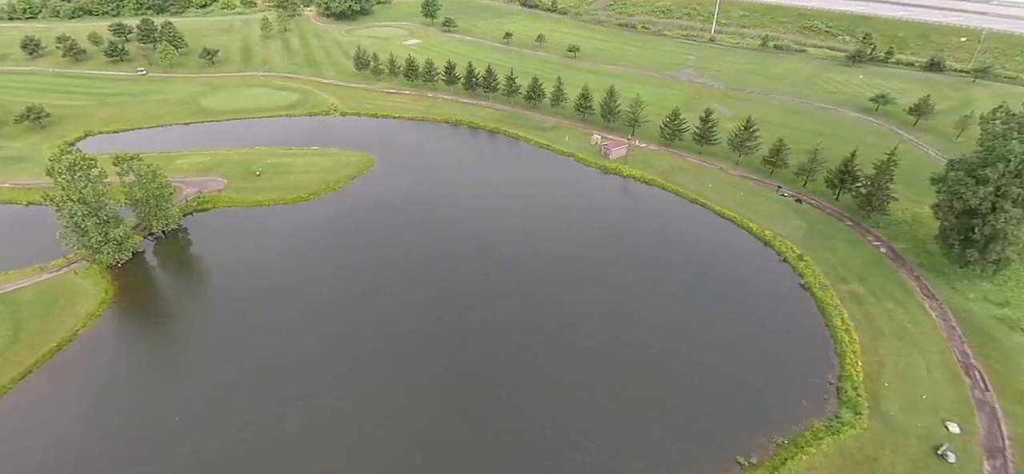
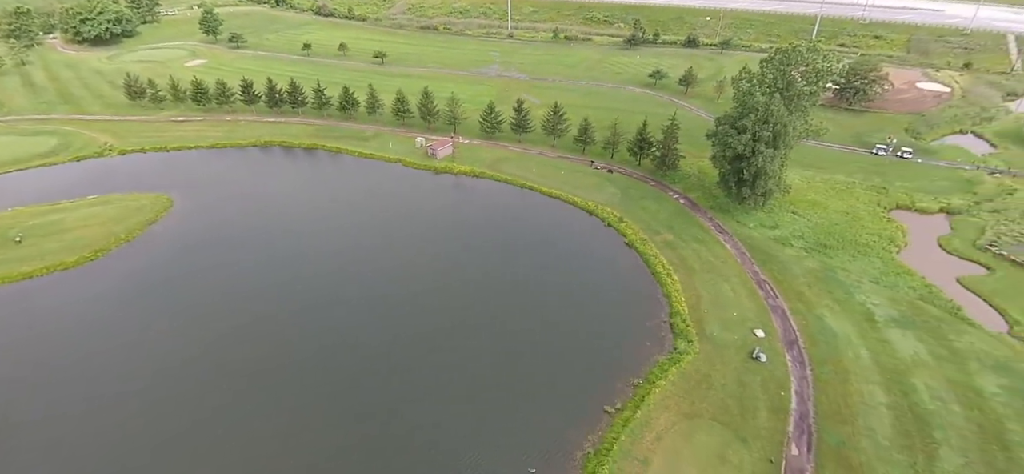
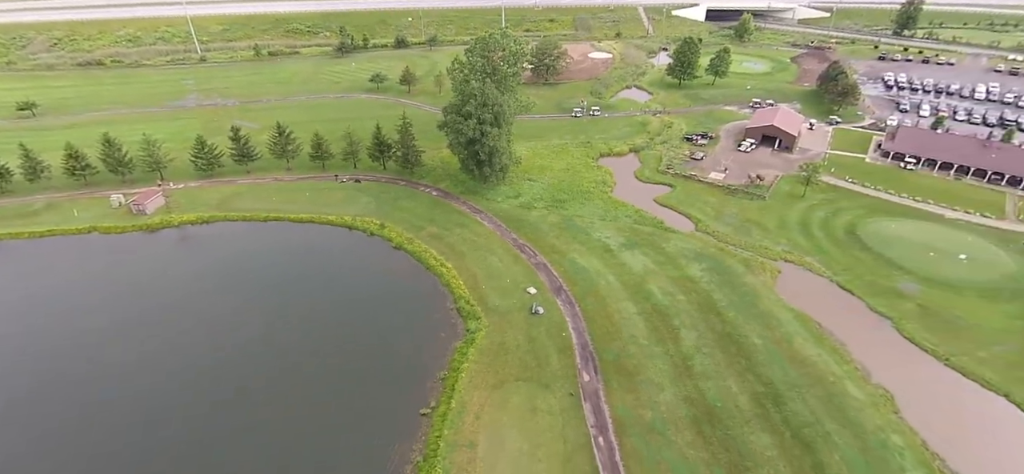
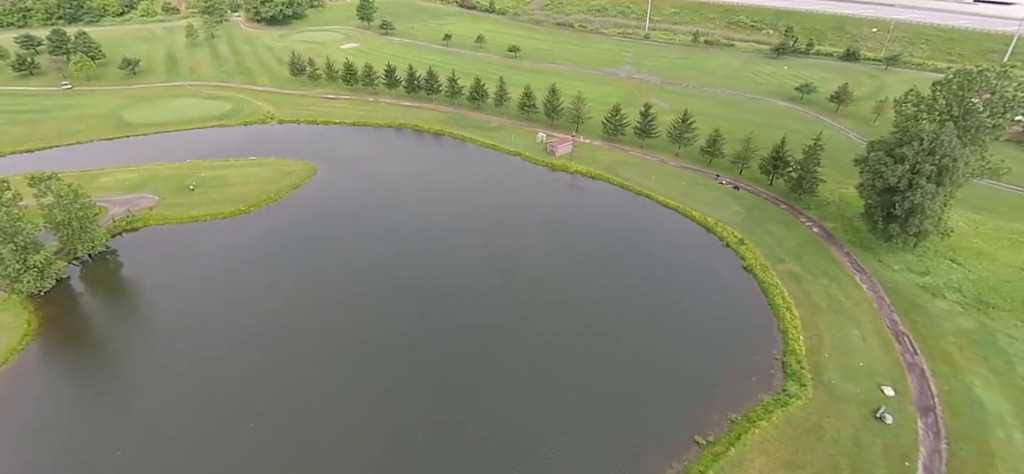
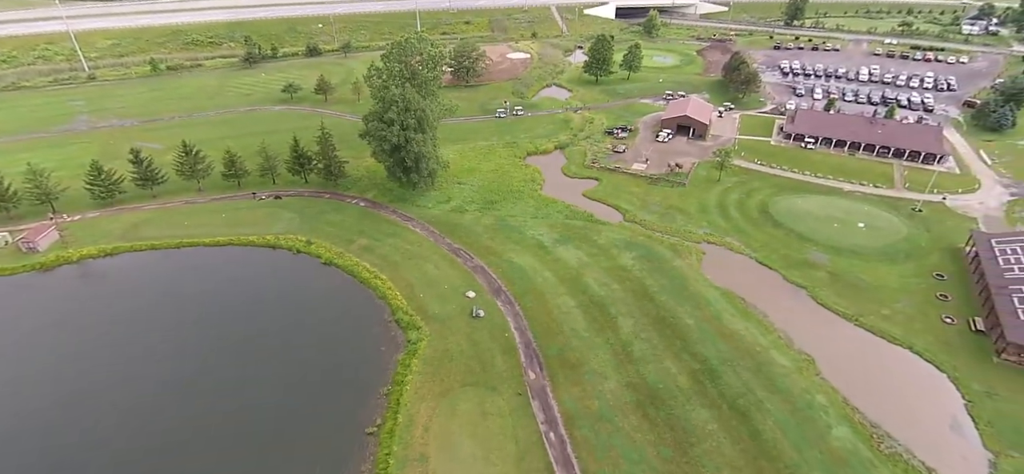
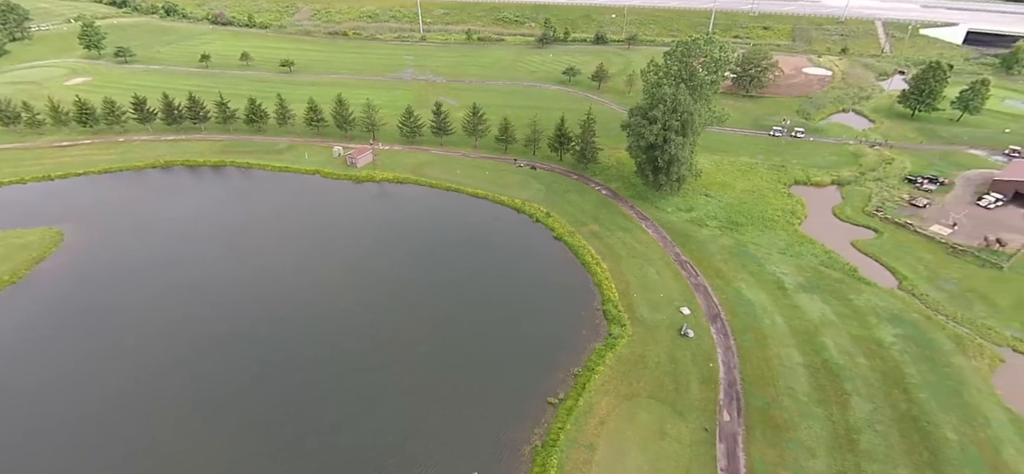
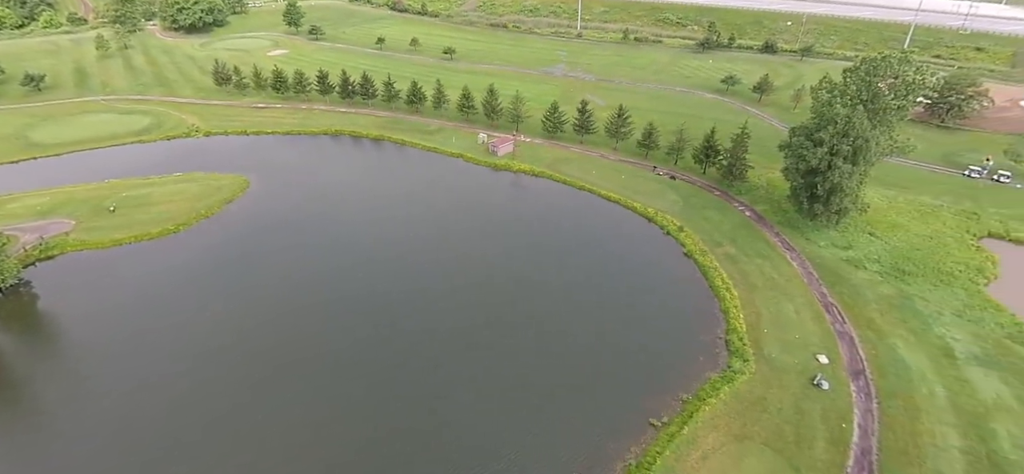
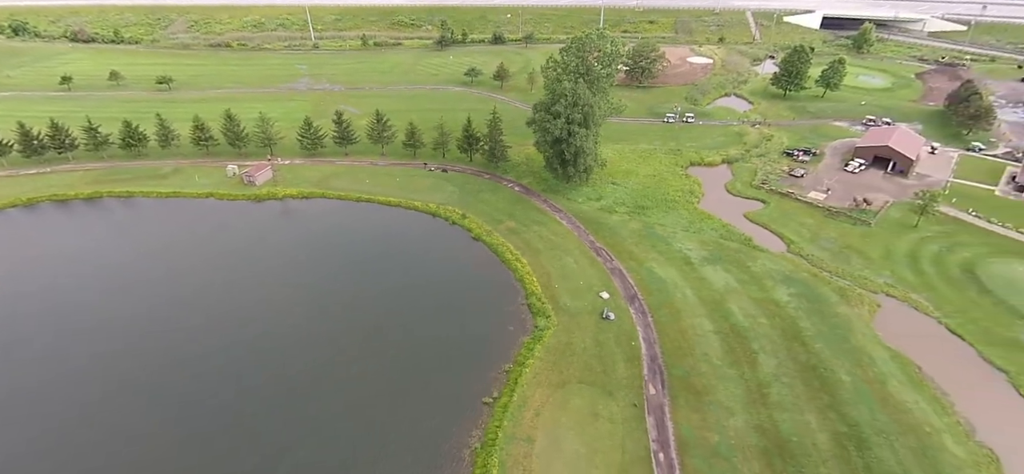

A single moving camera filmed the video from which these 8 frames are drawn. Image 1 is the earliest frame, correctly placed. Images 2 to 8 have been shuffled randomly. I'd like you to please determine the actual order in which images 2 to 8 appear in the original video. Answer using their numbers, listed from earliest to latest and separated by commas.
4, 7, 2, 6, 8, 3, 5
